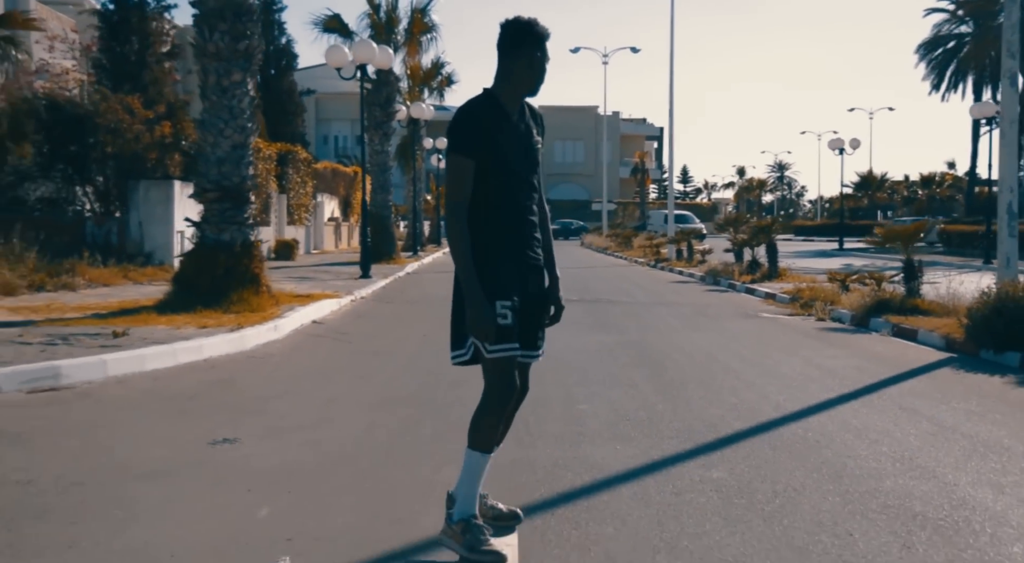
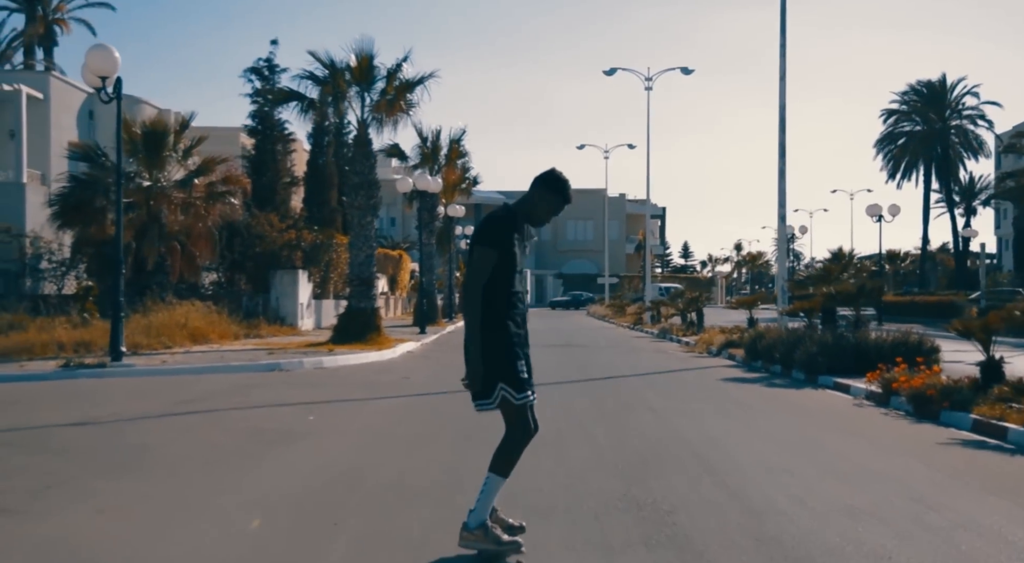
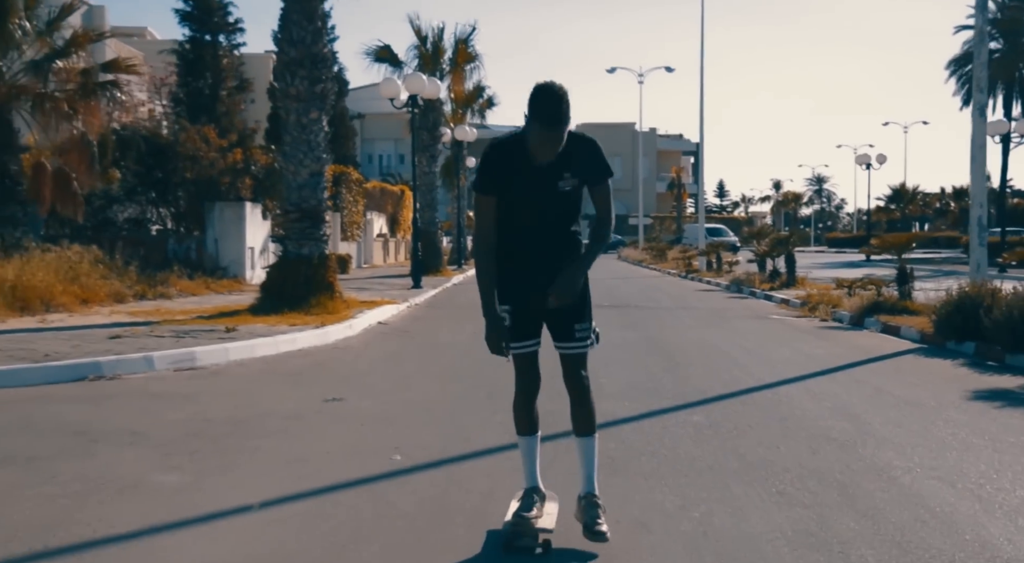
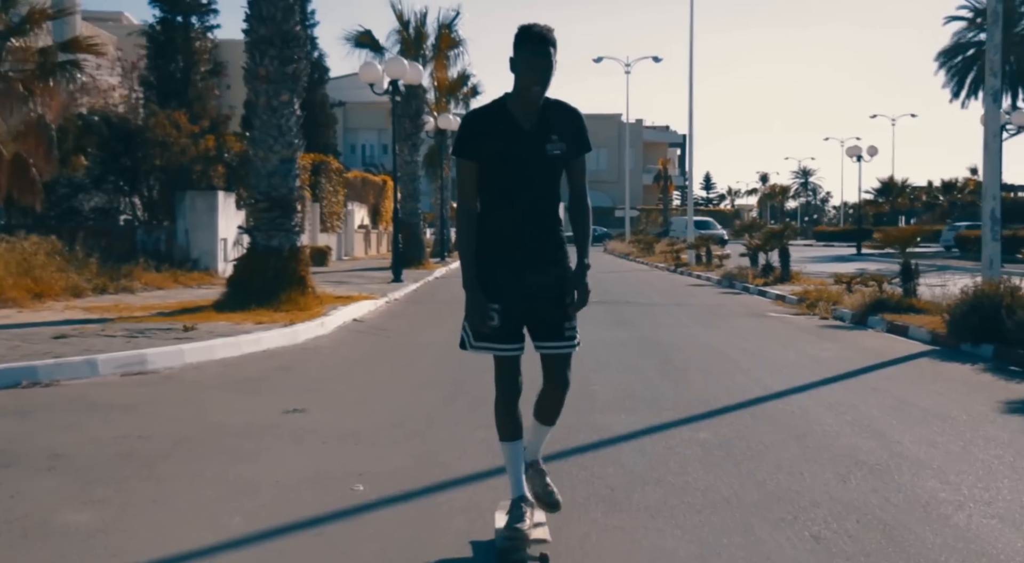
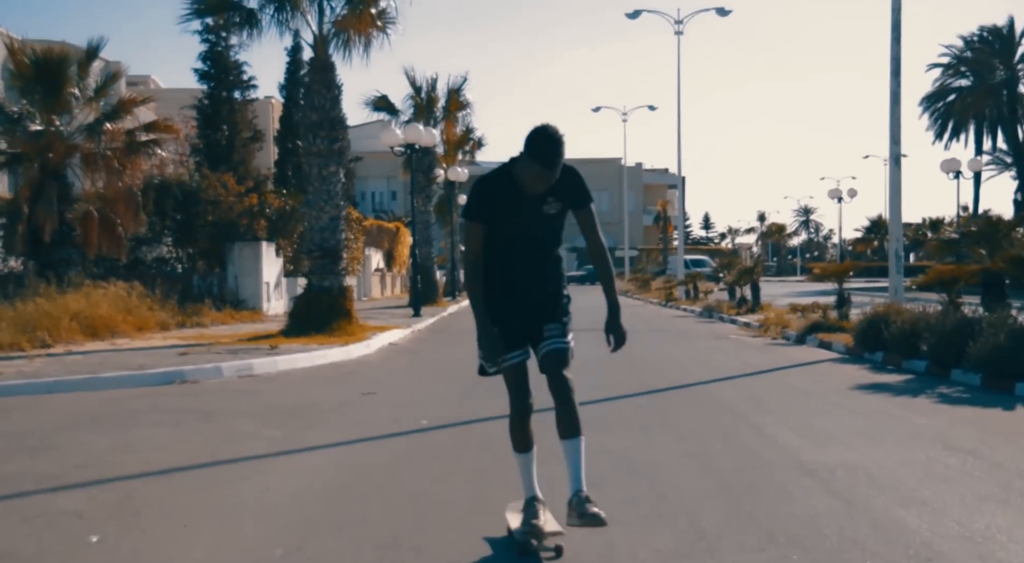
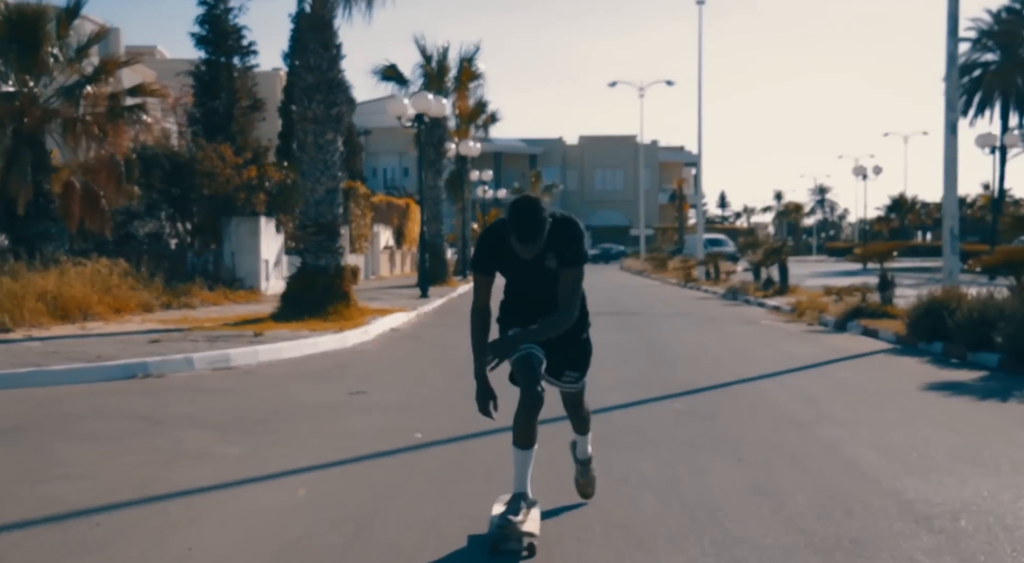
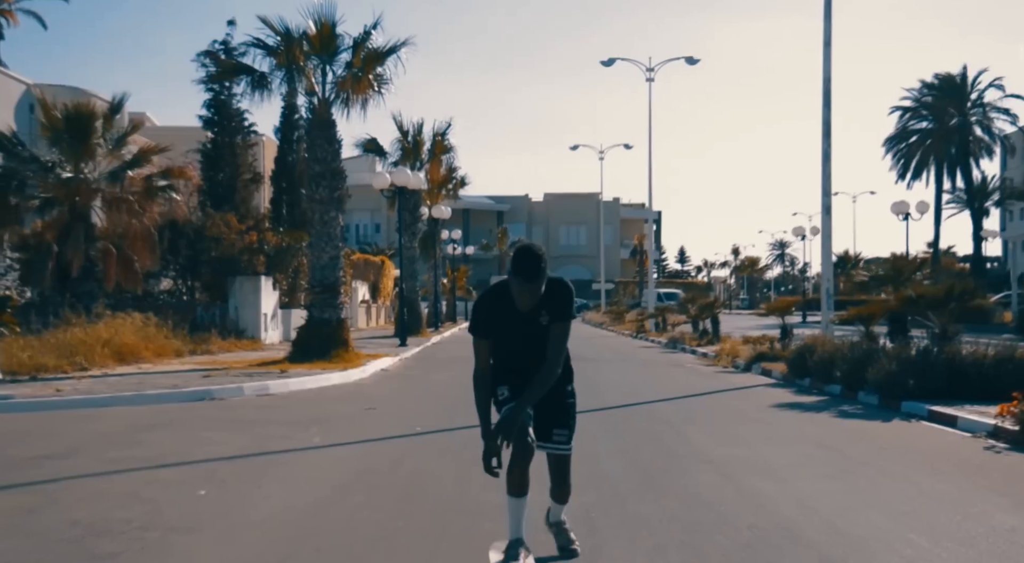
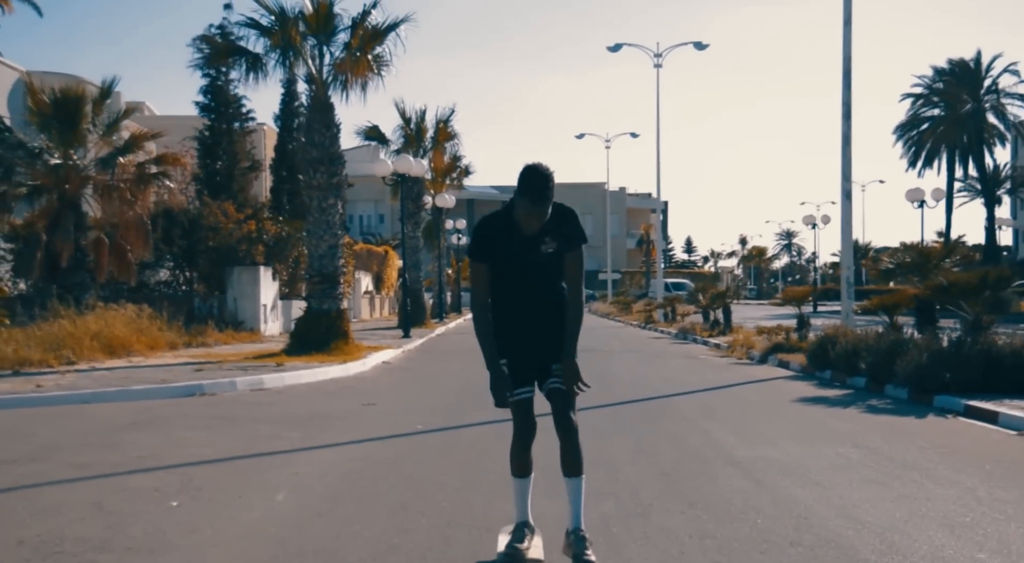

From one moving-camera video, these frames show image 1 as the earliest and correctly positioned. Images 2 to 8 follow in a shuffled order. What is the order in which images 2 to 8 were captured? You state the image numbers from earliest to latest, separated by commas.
4, 3, 6, 5, 8, 7, 2
